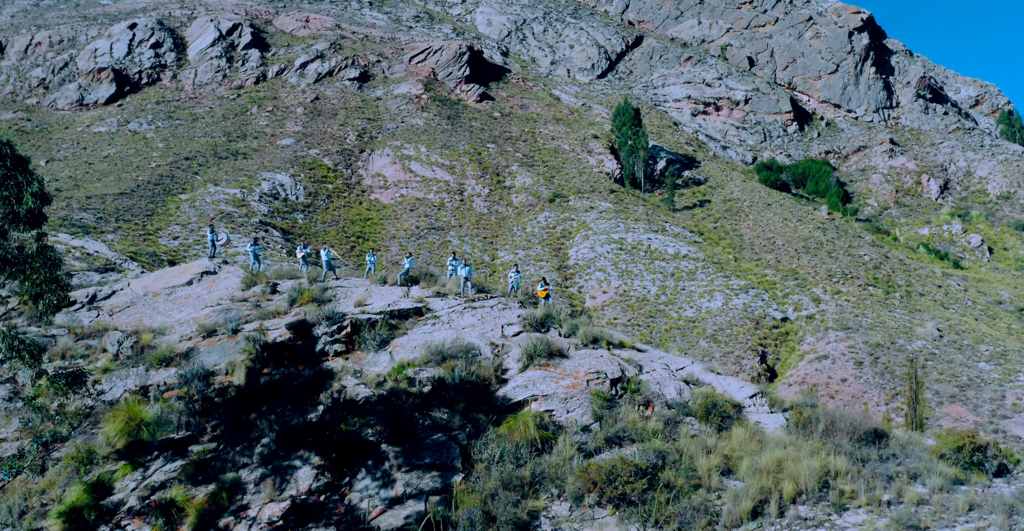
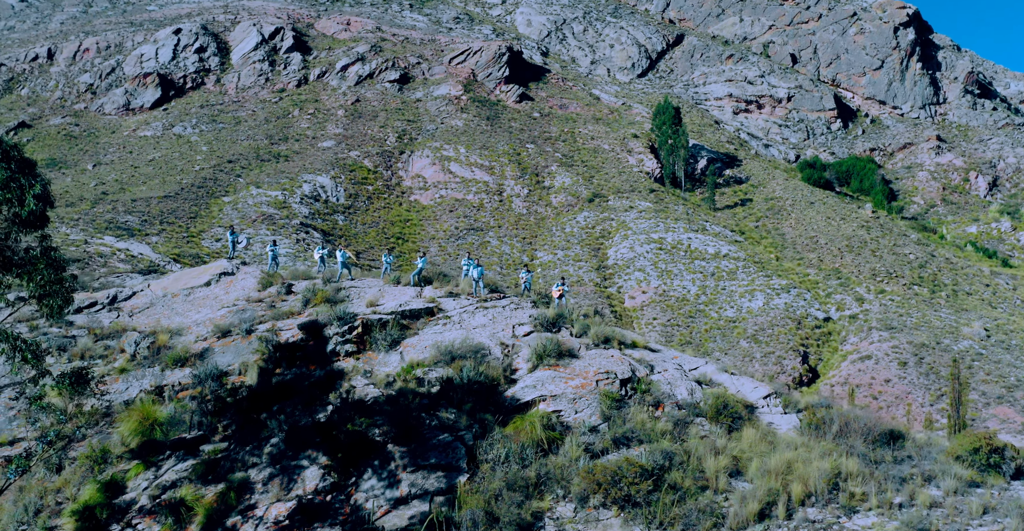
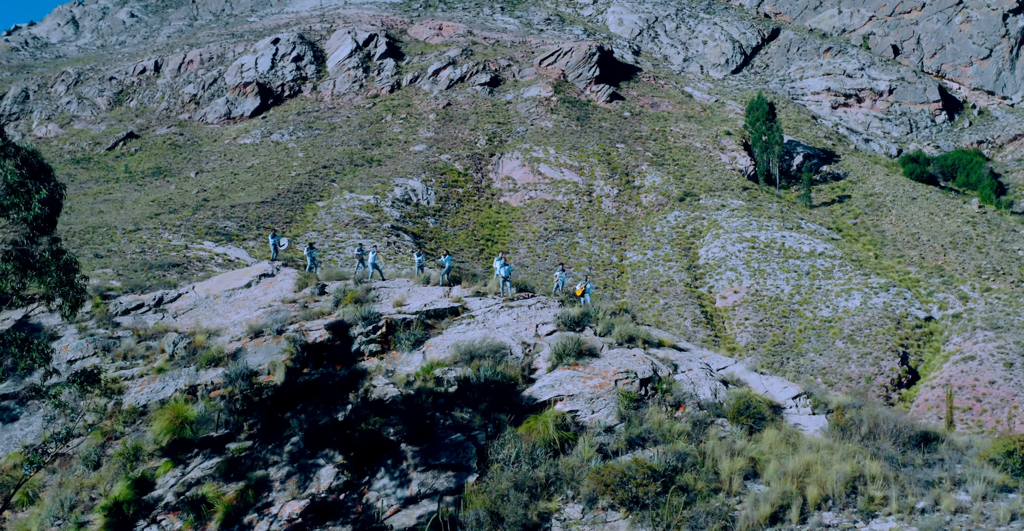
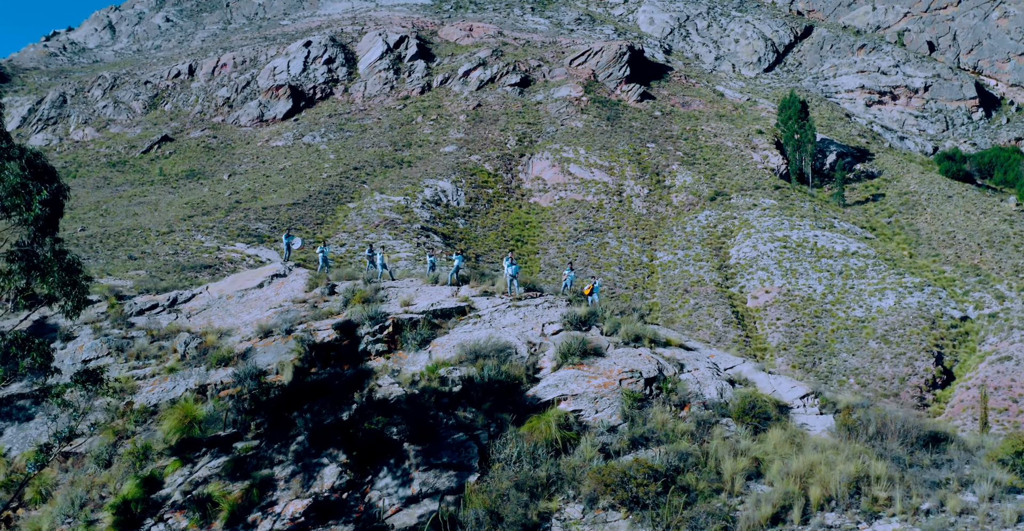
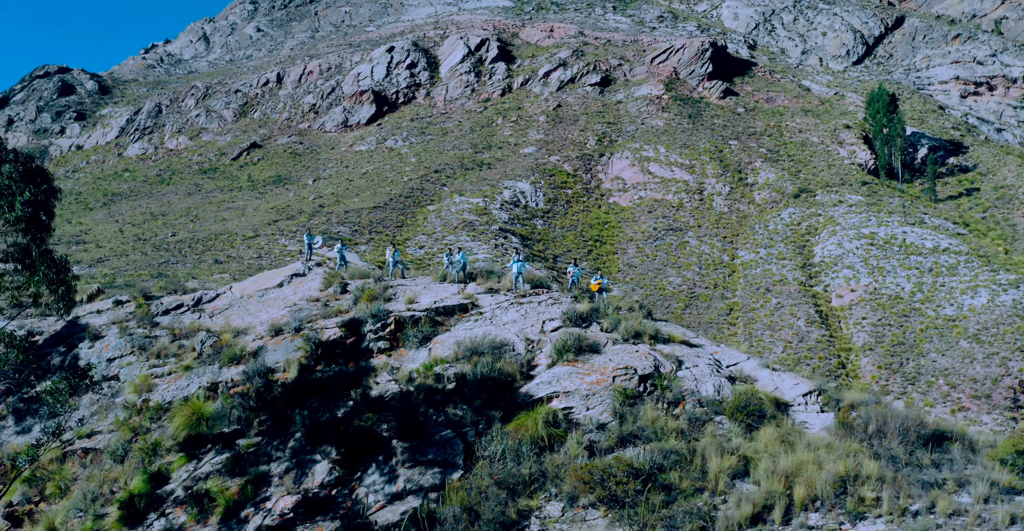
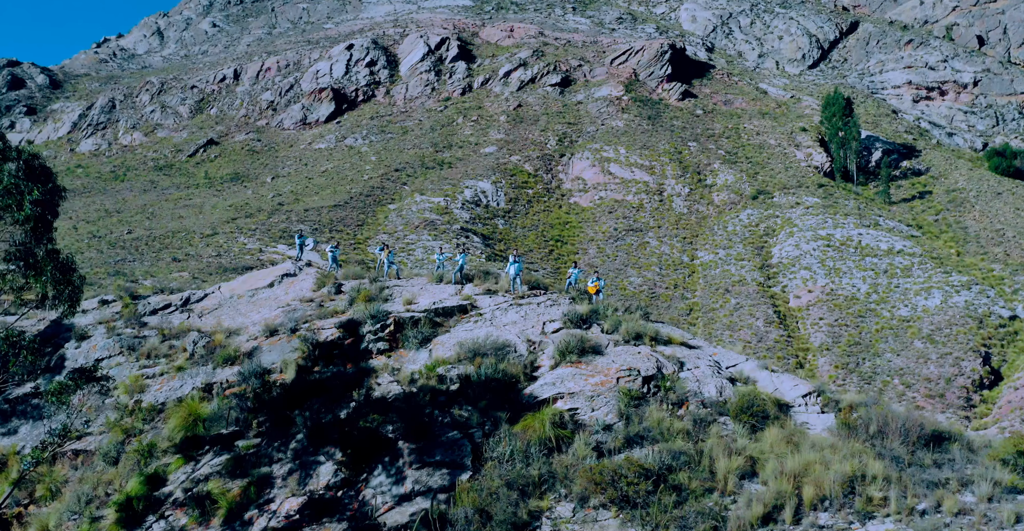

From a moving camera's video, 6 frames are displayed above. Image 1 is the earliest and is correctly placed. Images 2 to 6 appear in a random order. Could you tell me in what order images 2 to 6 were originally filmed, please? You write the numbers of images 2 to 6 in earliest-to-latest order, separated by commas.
2, 3, 4, 6, 5
